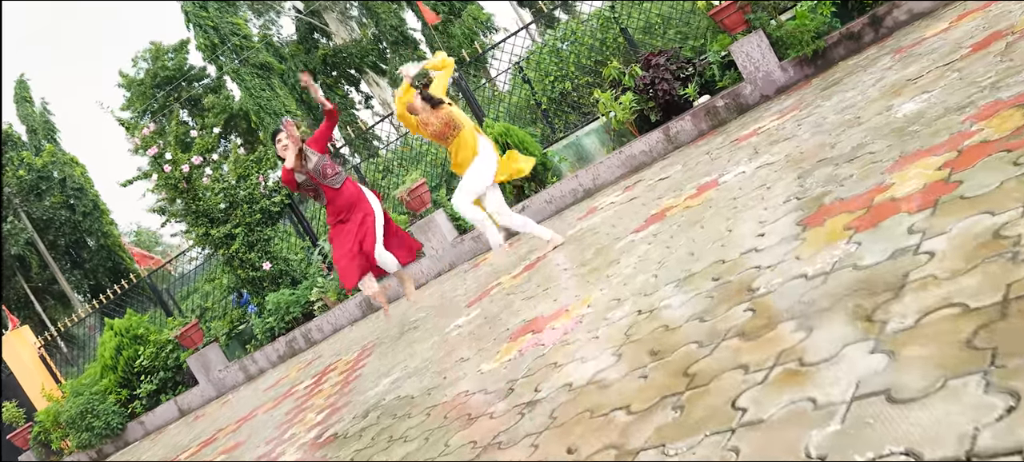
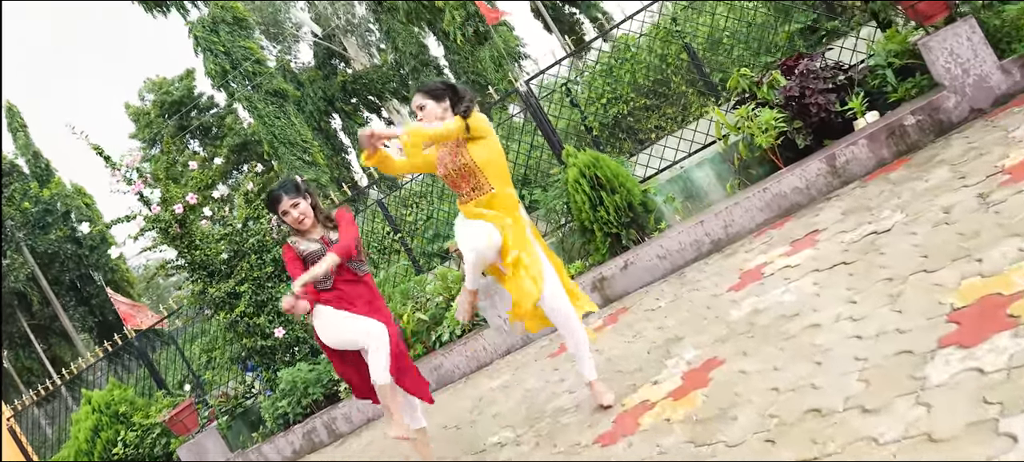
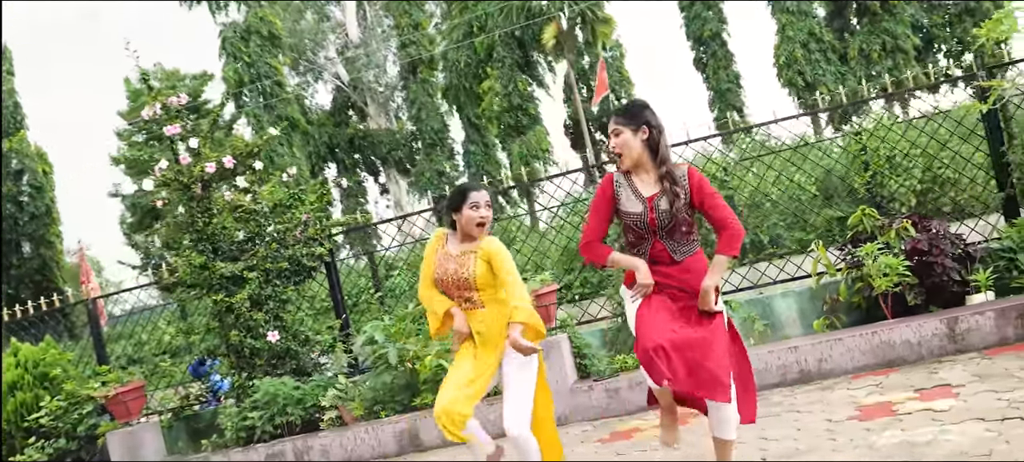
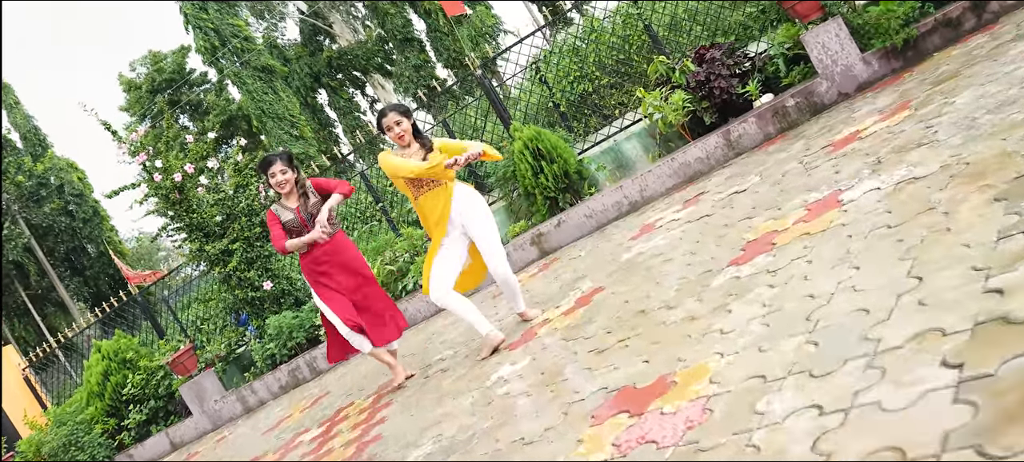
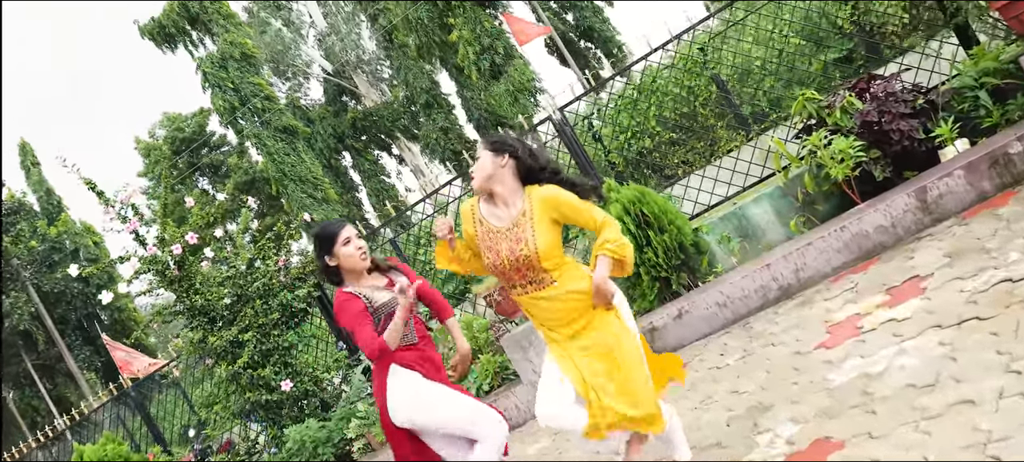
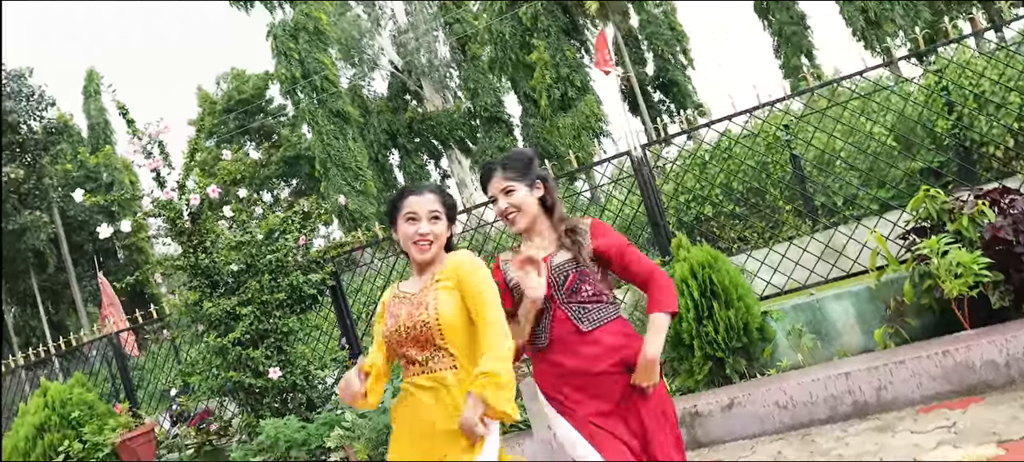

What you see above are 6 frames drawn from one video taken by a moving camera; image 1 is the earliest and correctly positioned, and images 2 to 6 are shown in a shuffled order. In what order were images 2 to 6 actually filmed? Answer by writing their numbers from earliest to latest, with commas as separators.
4, 2, 5, 6, 3
